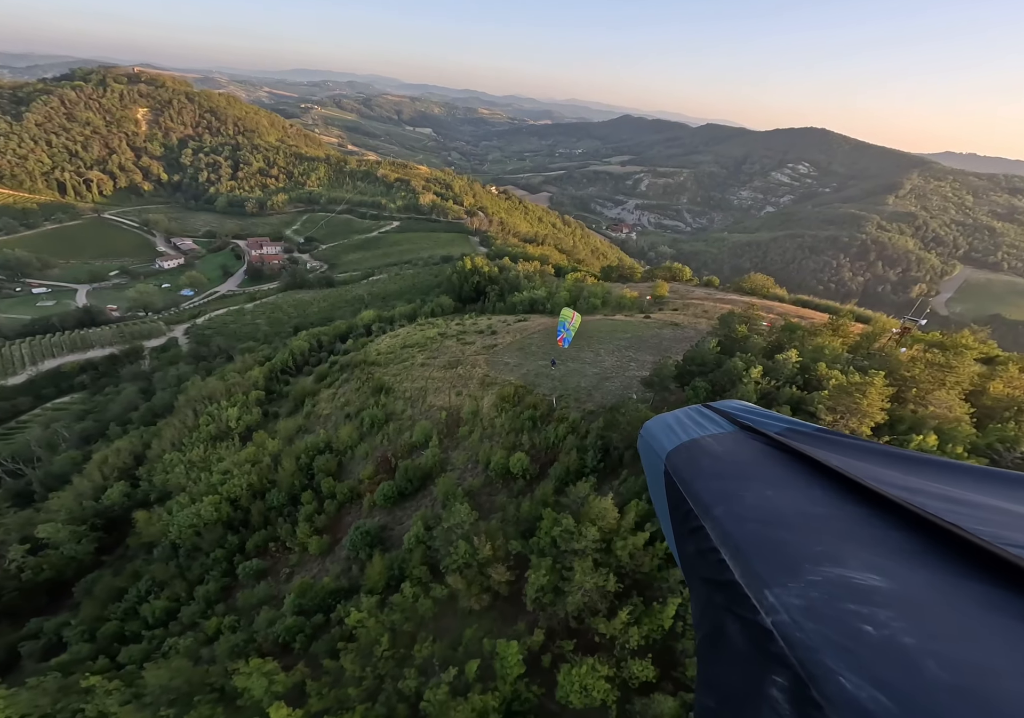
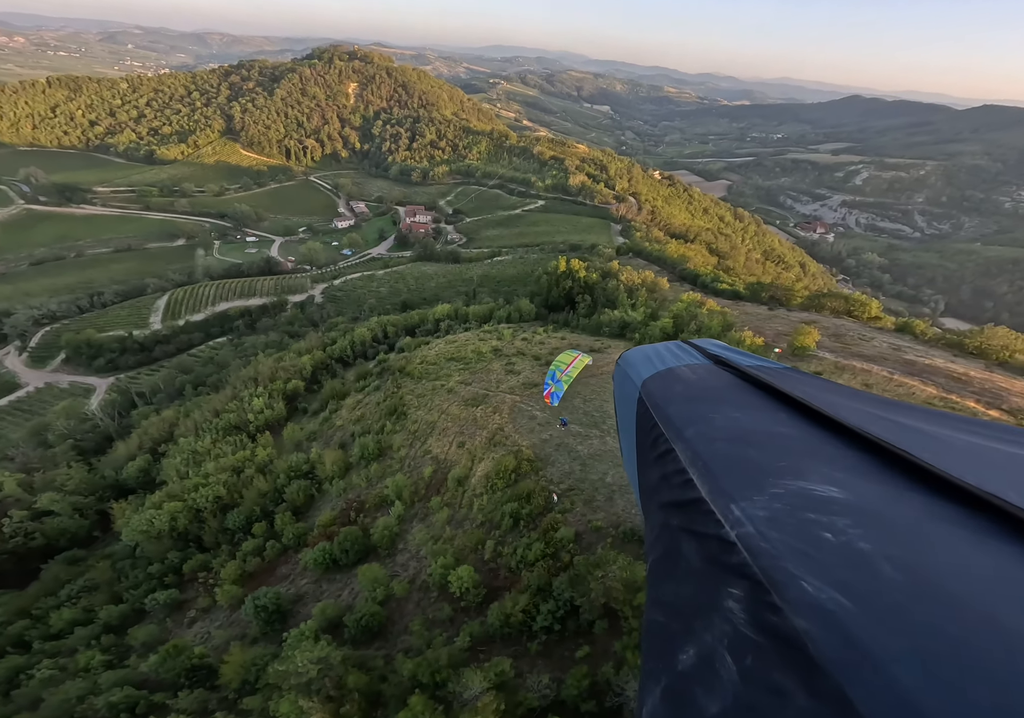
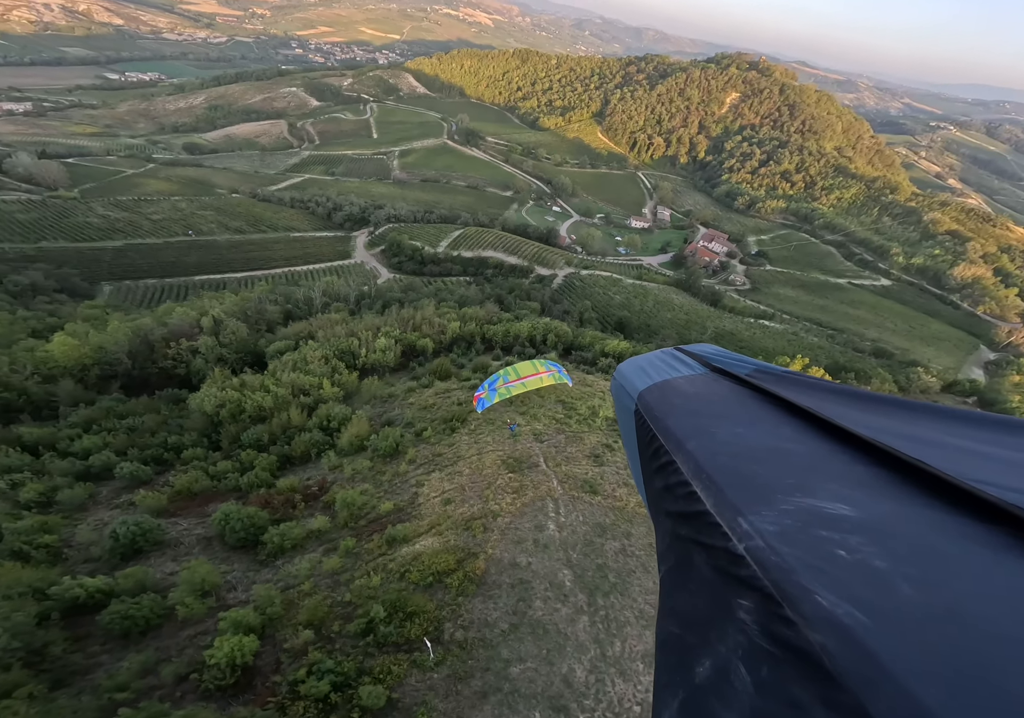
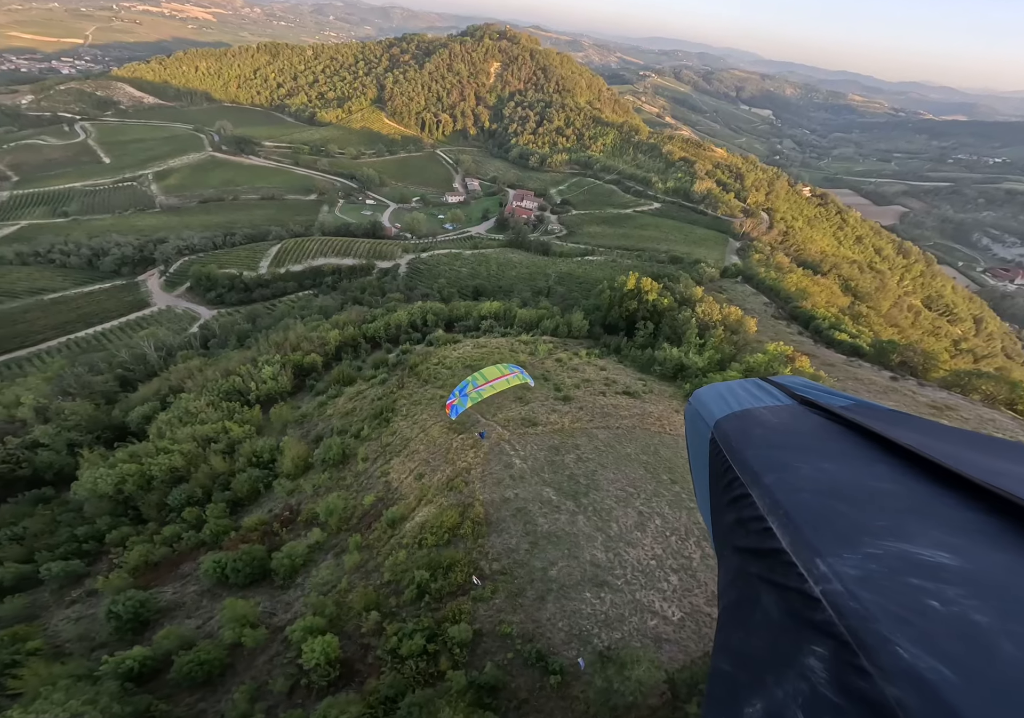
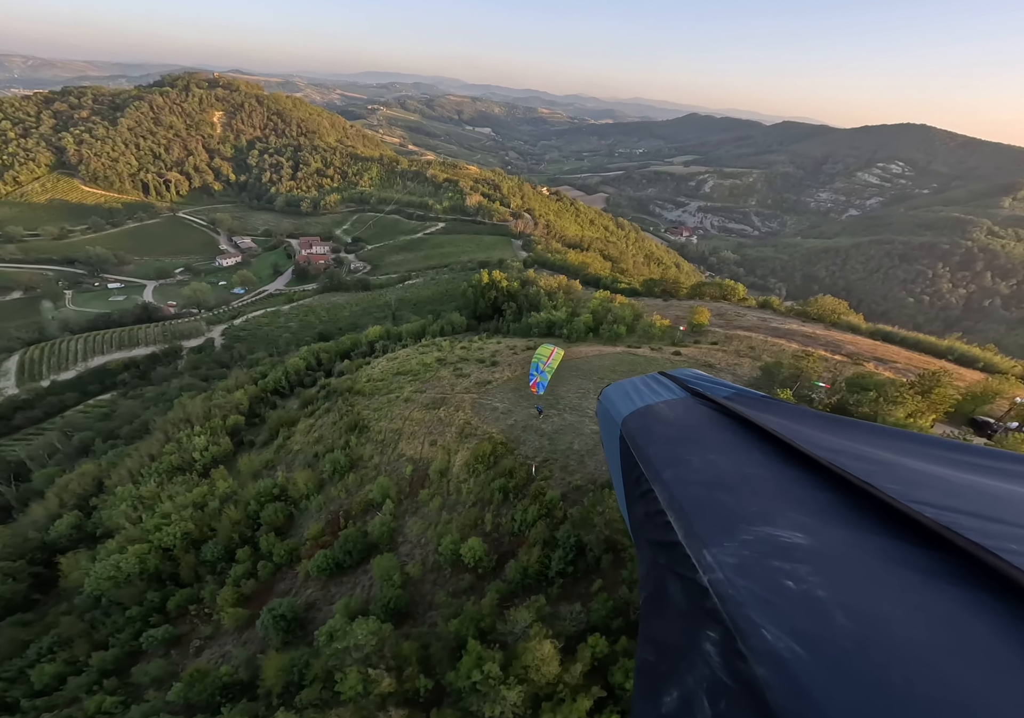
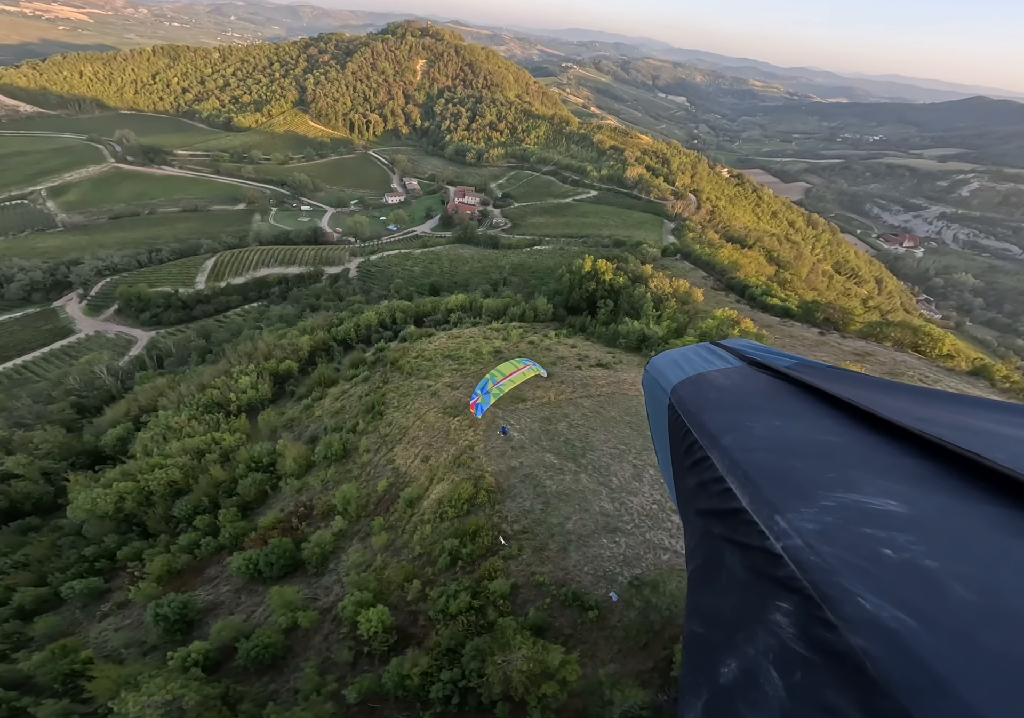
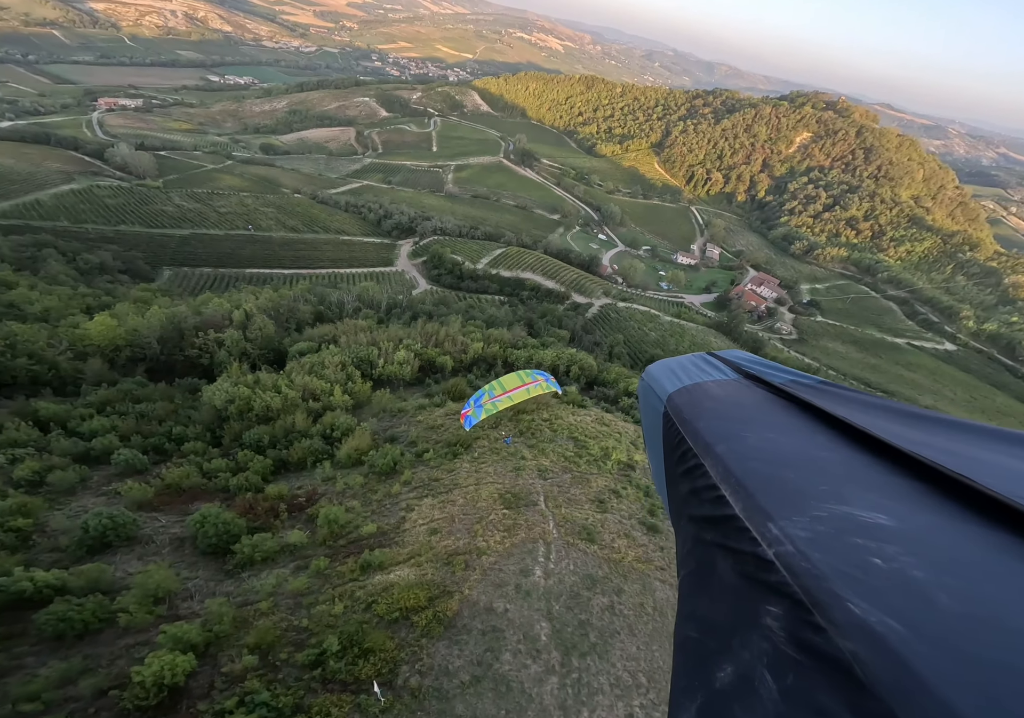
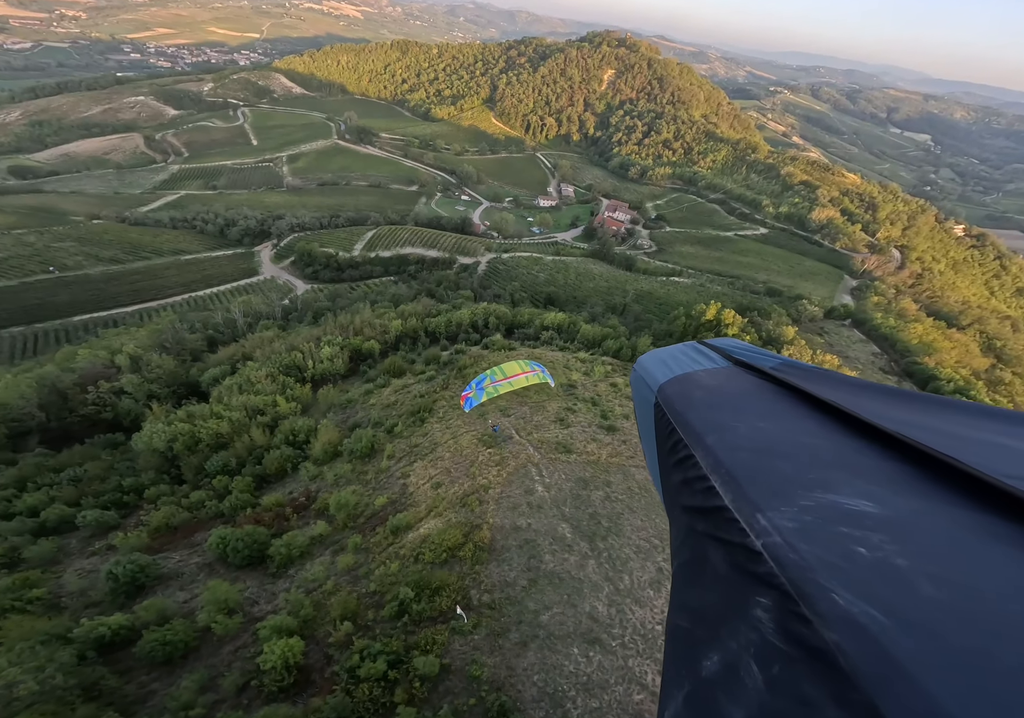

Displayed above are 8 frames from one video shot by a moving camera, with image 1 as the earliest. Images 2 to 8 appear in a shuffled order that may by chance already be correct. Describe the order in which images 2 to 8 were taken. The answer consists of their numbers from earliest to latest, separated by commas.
5, 2, 6, 4, 8, 3, 7
